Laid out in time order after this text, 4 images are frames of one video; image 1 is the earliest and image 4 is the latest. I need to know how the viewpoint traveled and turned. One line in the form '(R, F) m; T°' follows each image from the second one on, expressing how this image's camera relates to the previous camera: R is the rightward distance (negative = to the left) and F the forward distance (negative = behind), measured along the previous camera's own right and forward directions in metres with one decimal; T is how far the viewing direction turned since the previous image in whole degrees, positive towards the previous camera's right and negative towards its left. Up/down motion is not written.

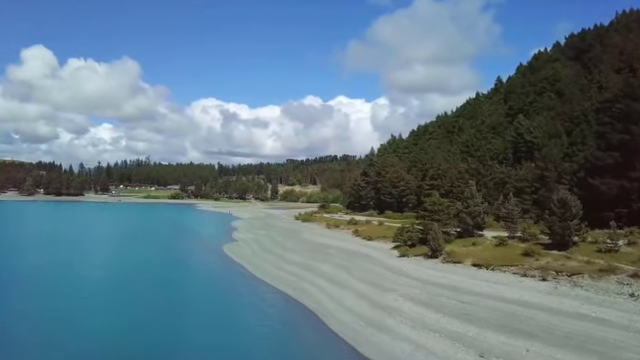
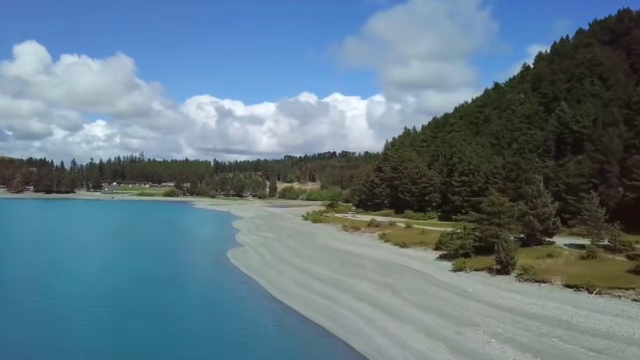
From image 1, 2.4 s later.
(-2.4, +8.9) m; +1°
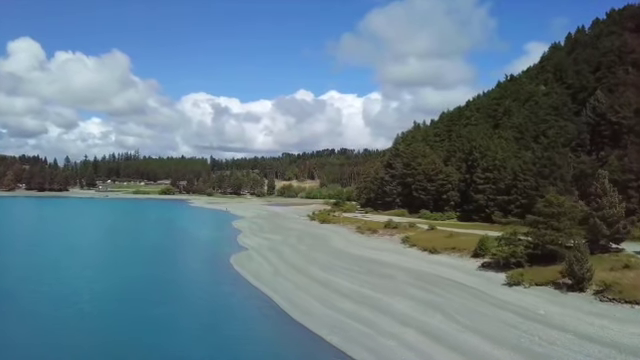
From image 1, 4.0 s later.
(-1.6, +5.9) m; 0°
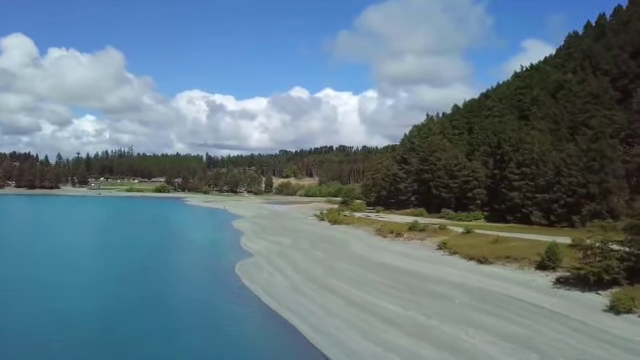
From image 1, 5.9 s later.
(-1.9, +7.2) m; +1°
